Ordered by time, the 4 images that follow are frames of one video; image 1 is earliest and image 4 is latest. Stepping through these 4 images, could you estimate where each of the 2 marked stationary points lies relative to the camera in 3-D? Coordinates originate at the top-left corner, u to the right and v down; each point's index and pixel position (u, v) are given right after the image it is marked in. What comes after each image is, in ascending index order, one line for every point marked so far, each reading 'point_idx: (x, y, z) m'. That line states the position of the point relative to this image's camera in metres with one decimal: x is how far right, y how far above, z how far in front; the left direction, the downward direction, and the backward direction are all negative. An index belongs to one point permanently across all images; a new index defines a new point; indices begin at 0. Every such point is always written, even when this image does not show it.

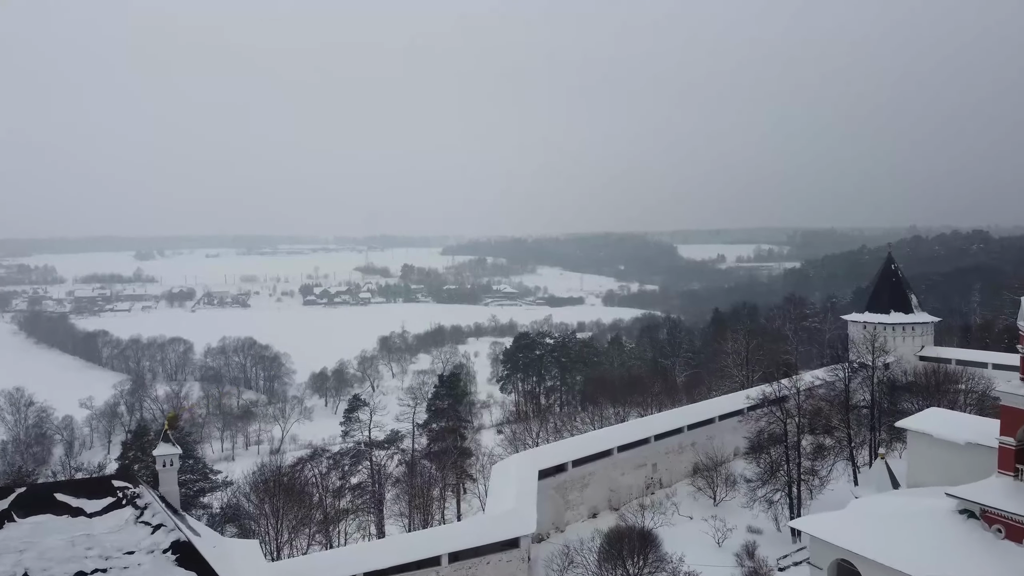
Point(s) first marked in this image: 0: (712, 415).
0: (+3.3, -2.1, +9.7) m
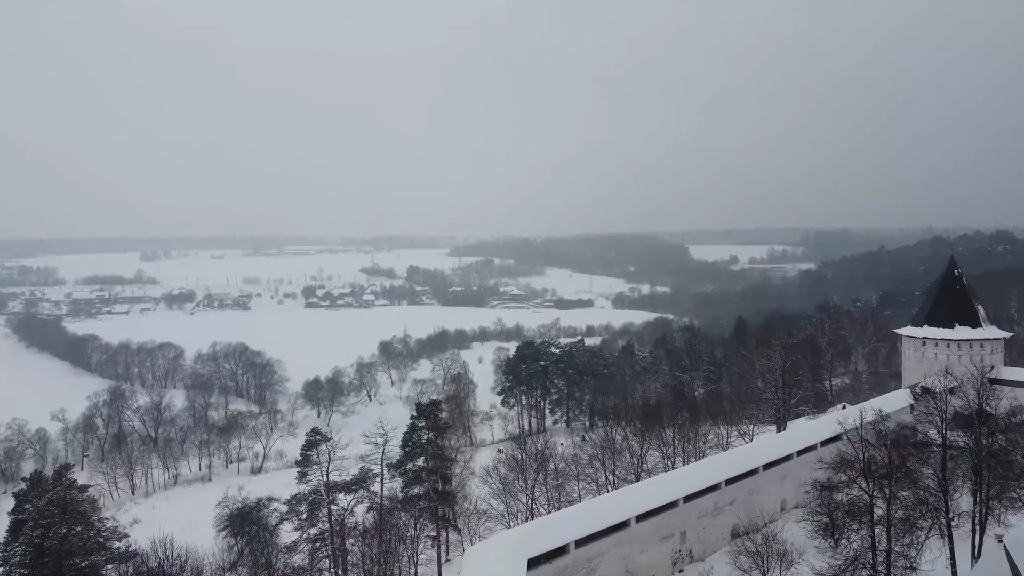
0: (+3.1, -2.3, +7.7) m
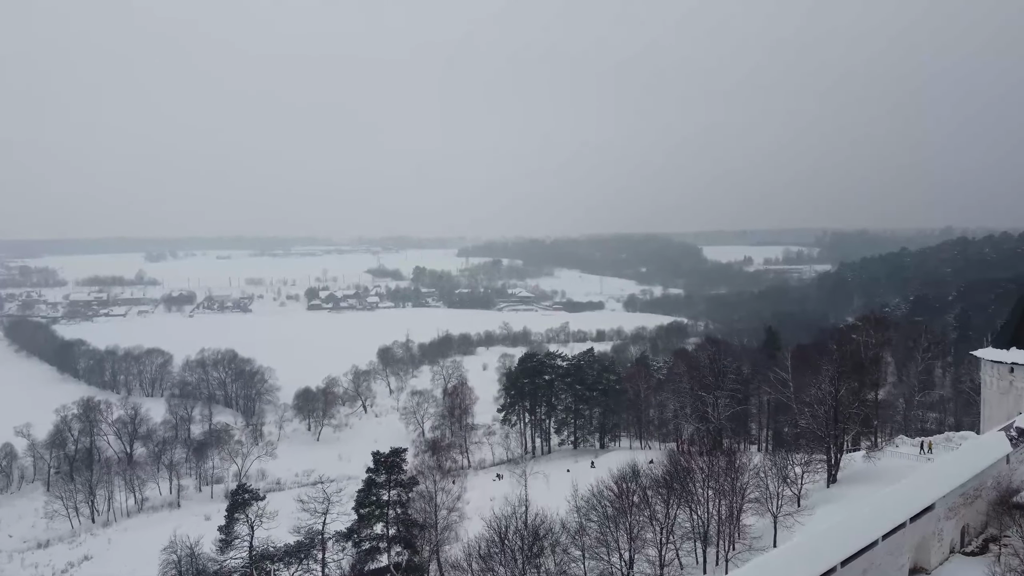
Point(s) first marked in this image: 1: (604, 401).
0: (+2.9, -2.5, +5.5) m
1: (+3.0, -3.7, +19.5) m
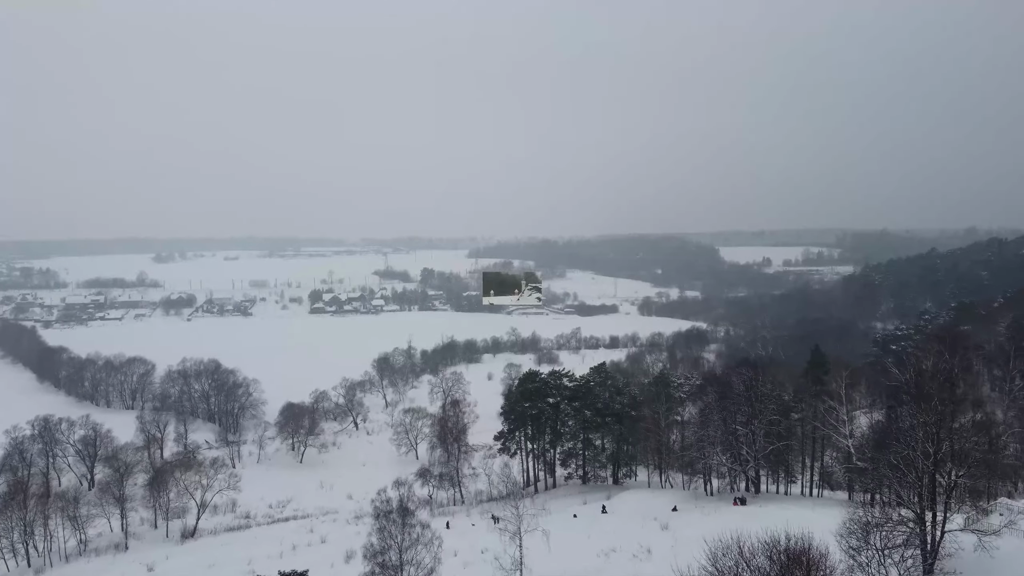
0: (+2.6, -2.7, +2.7) m
1: (+3.0, -3.9, +16.8) m
